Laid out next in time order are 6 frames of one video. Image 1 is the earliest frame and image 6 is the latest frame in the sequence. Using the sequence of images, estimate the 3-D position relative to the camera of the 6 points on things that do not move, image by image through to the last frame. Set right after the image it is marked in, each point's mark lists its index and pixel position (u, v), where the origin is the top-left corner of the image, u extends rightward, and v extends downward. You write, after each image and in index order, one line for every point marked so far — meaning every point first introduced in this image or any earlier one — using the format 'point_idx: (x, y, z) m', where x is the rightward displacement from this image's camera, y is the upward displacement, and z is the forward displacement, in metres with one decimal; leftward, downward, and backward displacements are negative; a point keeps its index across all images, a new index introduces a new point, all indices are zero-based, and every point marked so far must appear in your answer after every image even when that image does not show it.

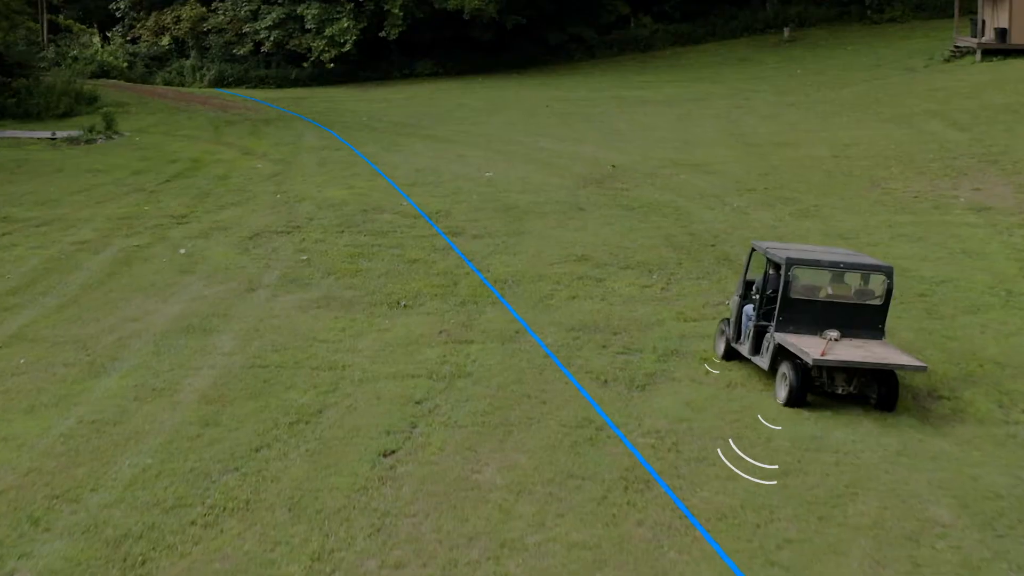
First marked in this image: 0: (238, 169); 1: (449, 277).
0: (-4.5, +2.0, +15.9) m
1: (-0.7, +0.1, +10.4) m
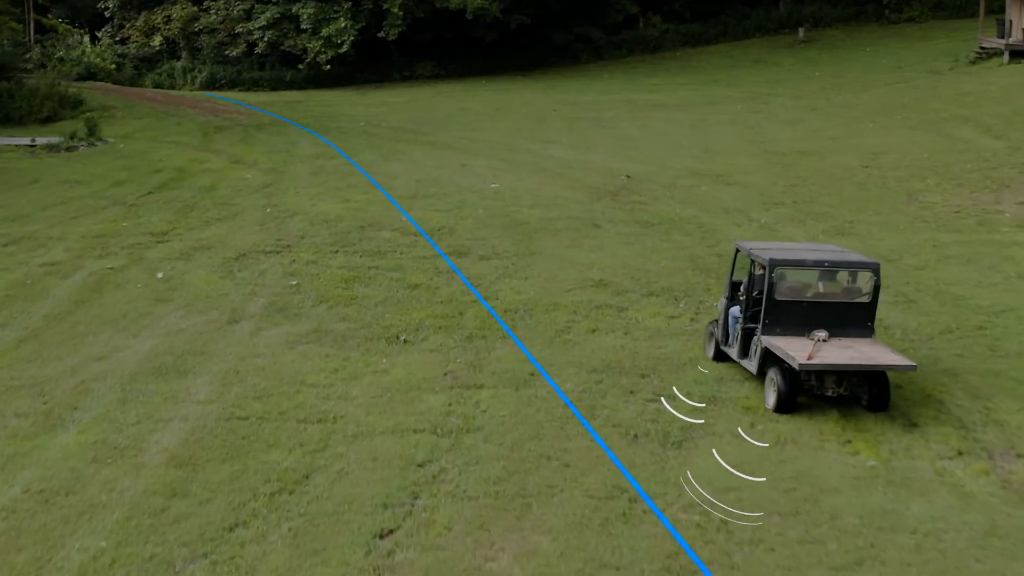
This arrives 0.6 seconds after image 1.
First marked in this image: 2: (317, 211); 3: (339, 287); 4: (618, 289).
0: (-4.4, +1.7, +14.9) m
1: (-0.6, -0.2, +9.3) m
2: (-2.5, +1.0, +12.7) m
3: (-1.8, 0.0, +9.9) m
4: (+1.1, 0.0, +9.8) m
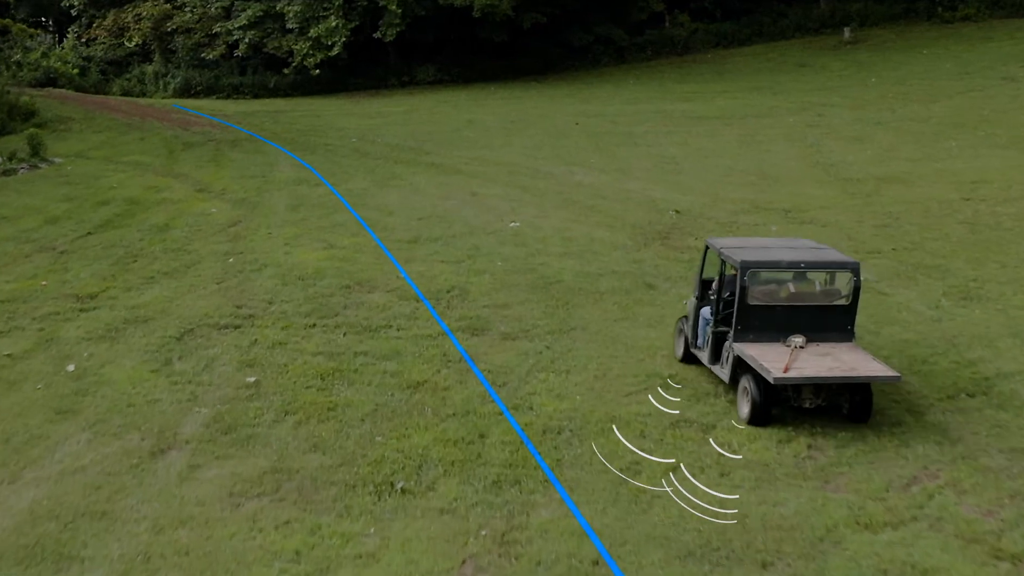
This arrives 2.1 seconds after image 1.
0: (-4.1, +0.9, +12.2) m
1: (-0.3, -0.9, +6.7) m
2: (-2.3, +0.3, +10.1) m
3: (-1.5, -0.7, +7.2) m
4: (+1.3, -0.8, +7.1) m
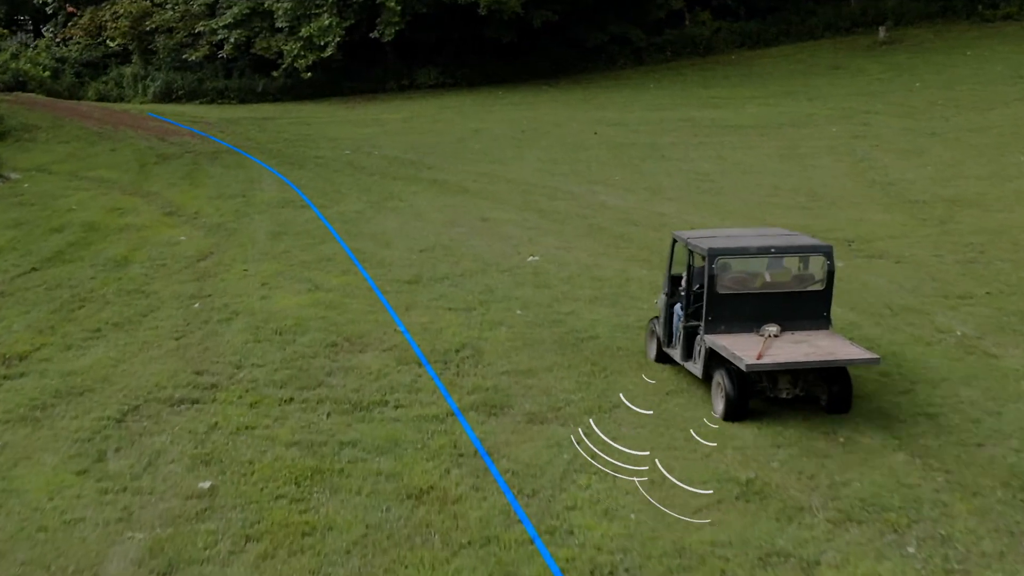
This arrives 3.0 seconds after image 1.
0: (-3.9, +0.5, +10.5) m
1: (-0.1, -1.4, +5.0) m
2: (-2.1, -0.2, +8.4) m
3: (-1.3, -1.2, +5.6) m
4: (+1.5, -1.2, +5.5) m
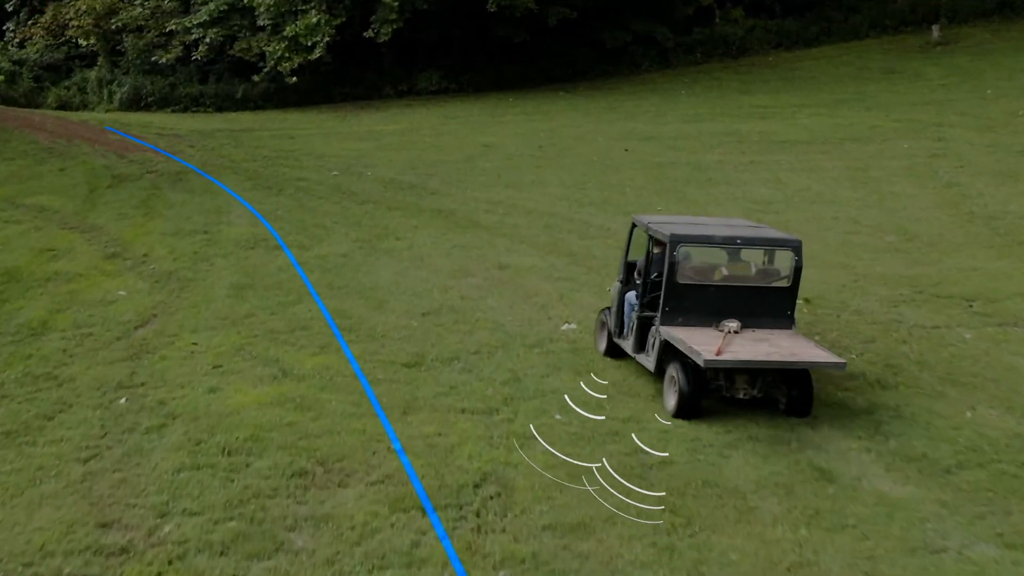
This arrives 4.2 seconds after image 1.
0: (-3.7, -0.1, +8.3) m
1: (+0.1, -2.0, +2.8) m
2: (-1.9, -0.8, +6.2) m
3: (-1.1, -1.8, +3.4) m
4: (+1.7, -1.8, +3.3) m
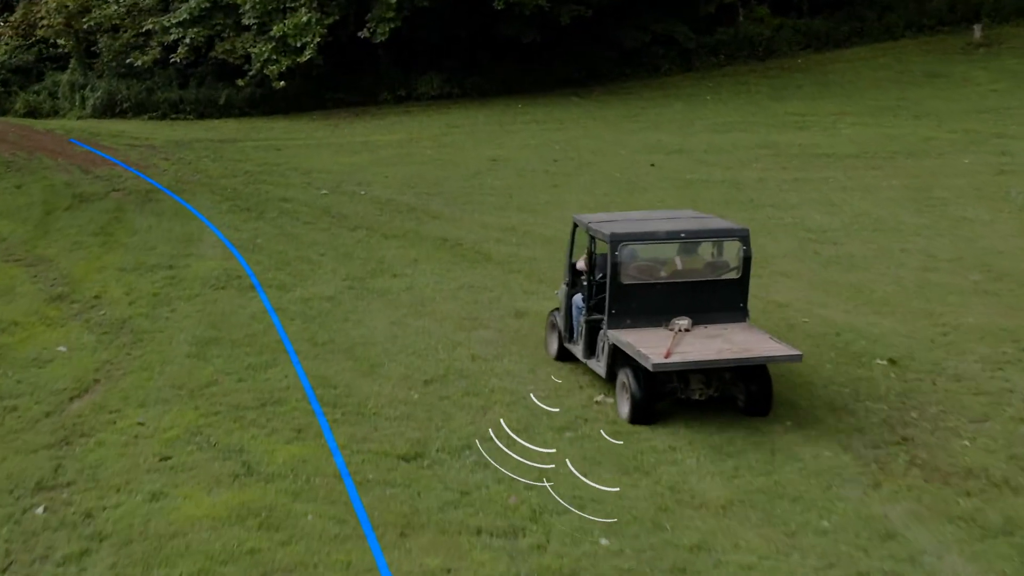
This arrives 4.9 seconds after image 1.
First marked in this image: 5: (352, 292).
0: (-3.5, -0.5, +6.9) m
1: (+0.3, -2.4, +1.4) m
2: (-1.7, -1.2, +4.7) m
3: (-0.9, -2.2, +1.9) m
4: (+1.9, -2.2, +1.8) m
5: (-1.3, 0.0, +8.0) m
